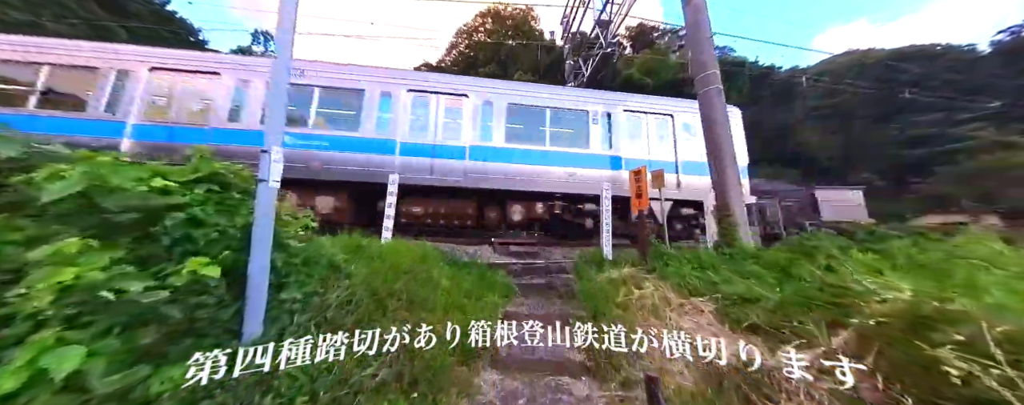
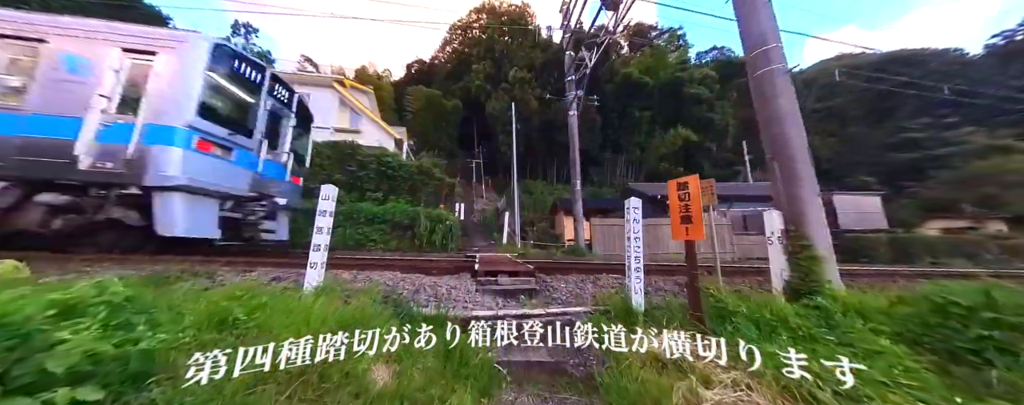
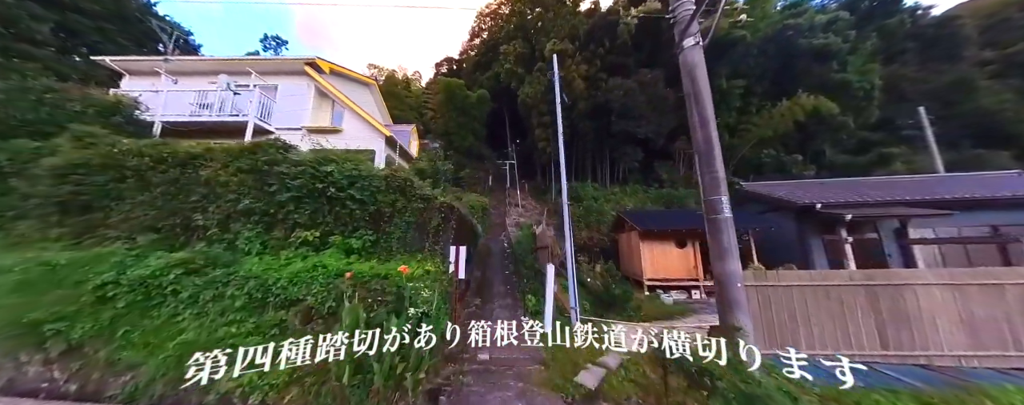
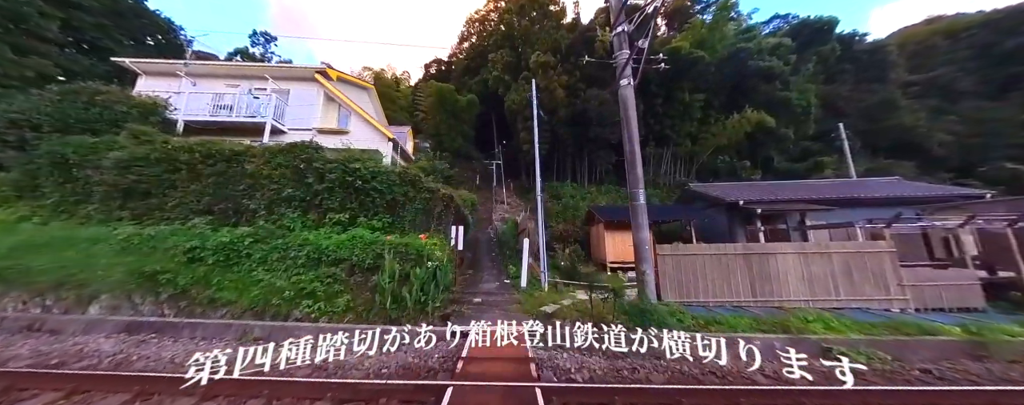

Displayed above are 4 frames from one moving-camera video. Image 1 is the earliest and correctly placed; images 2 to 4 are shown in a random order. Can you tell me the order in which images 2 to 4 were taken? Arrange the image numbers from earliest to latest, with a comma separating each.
2, 4, 3
